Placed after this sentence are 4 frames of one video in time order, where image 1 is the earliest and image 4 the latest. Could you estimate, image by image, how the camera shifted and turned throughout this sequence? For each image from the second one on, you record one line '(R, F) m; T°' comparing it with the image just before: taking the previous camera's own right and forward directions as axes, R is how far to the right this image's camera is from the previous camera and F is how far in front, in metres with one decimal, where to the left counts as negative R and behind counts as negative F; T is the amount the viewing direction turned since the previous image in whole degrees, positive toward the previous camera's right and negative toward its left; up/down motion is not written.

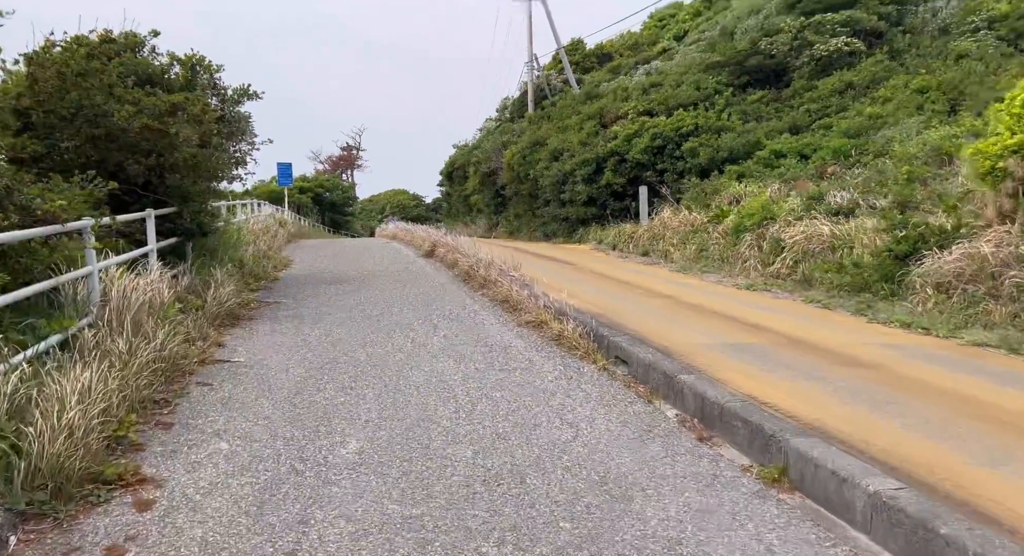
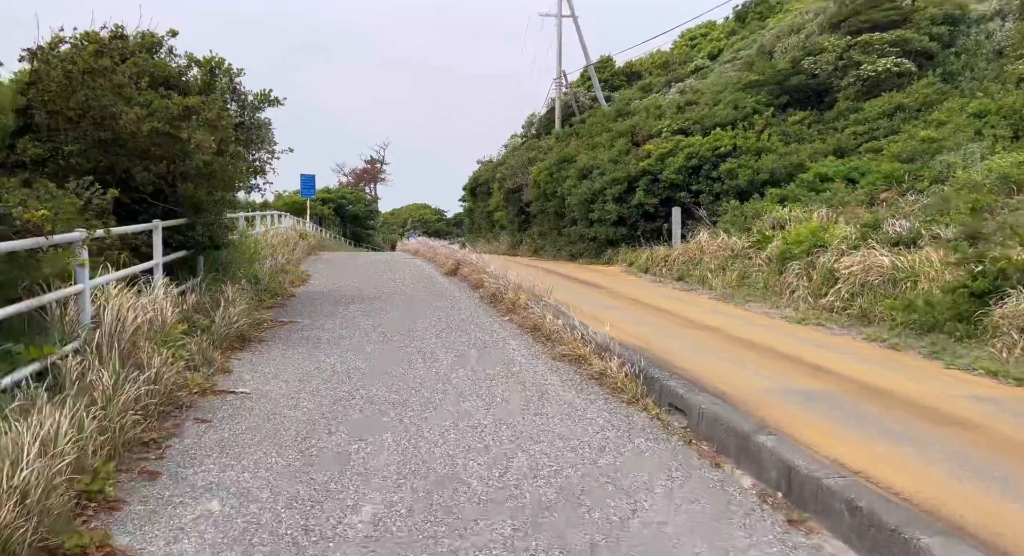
(-0.1, +0.6) m; -1°
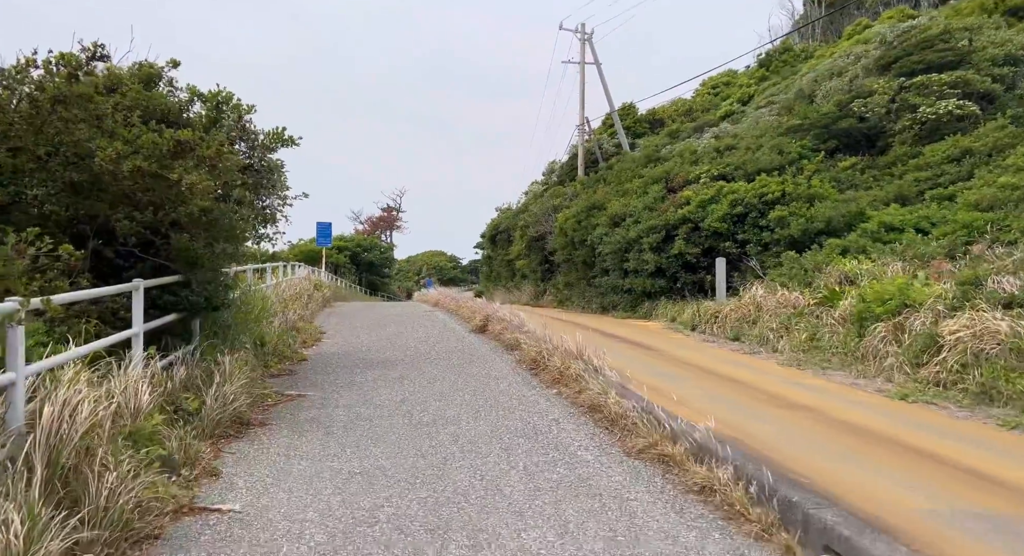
(-0.3, +1.3) m; -1°
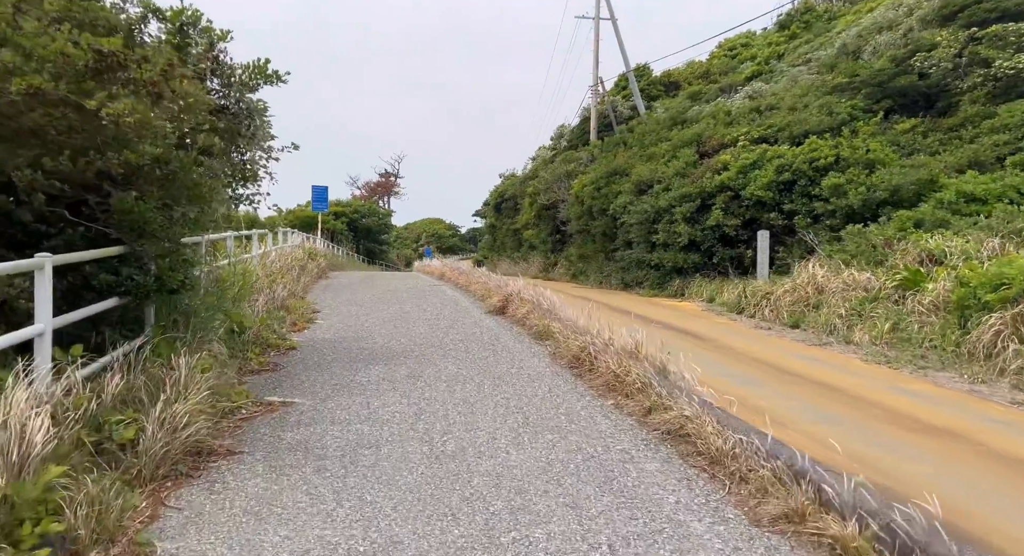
(-0.4, +1.7) m; 0°
